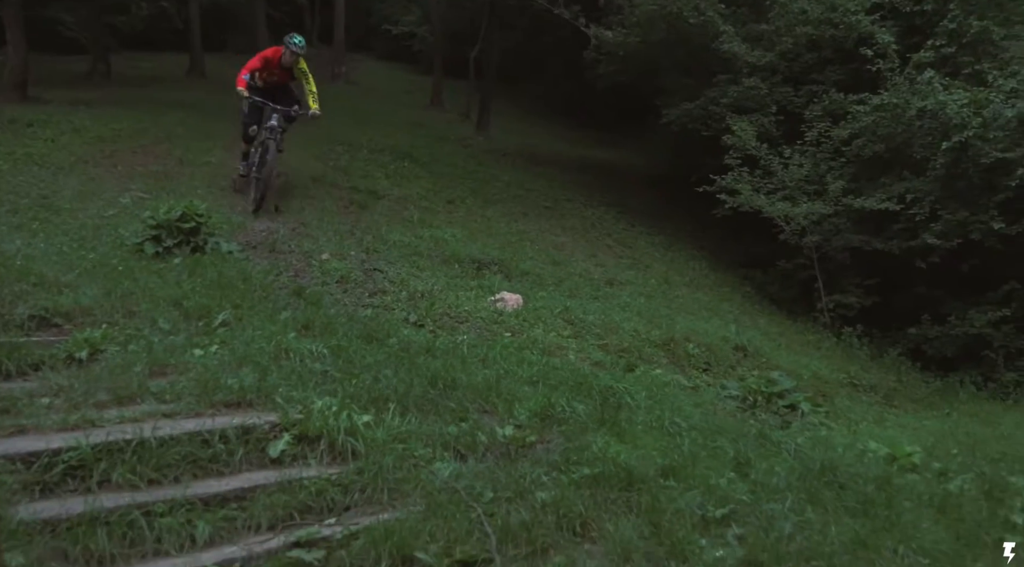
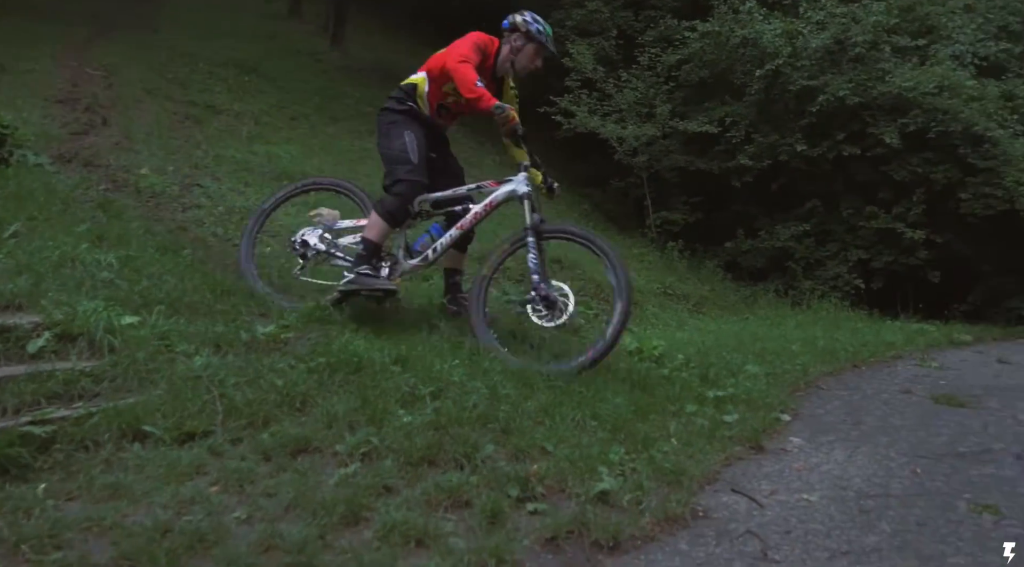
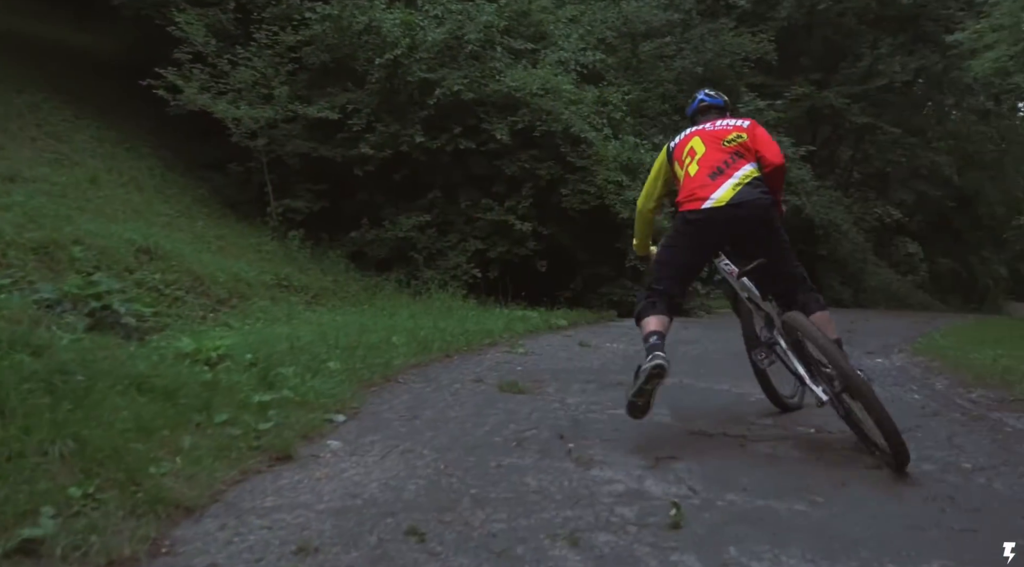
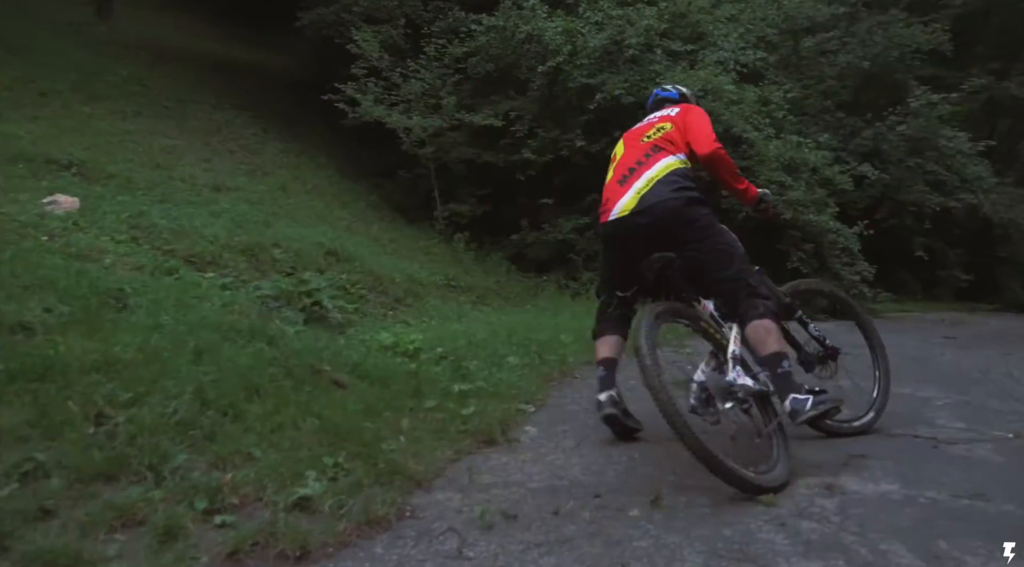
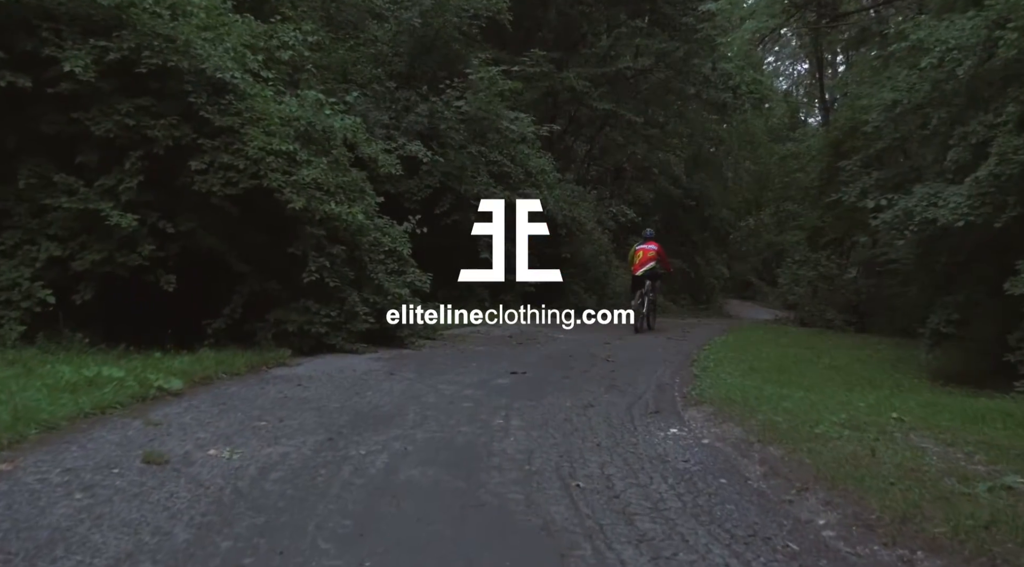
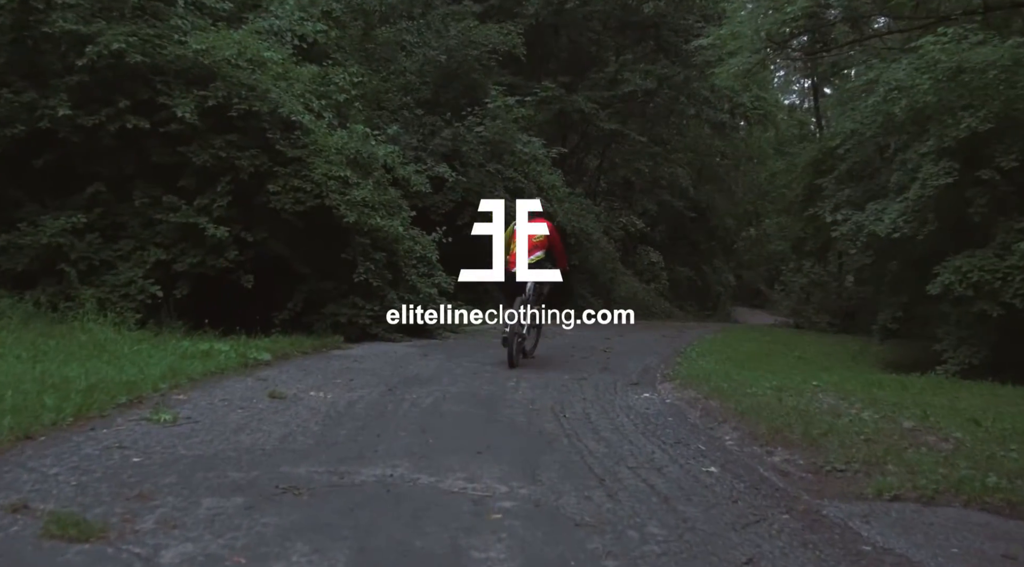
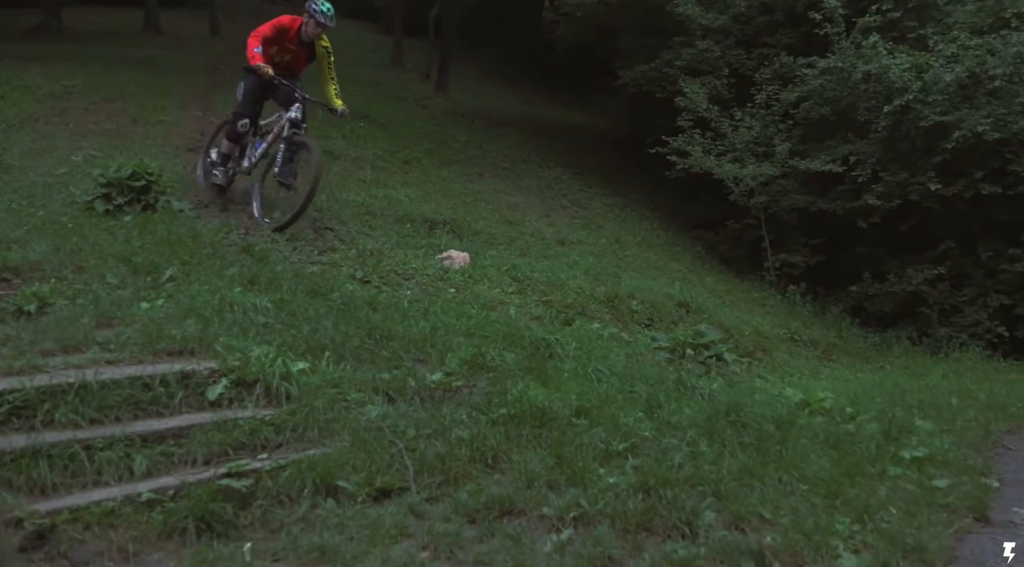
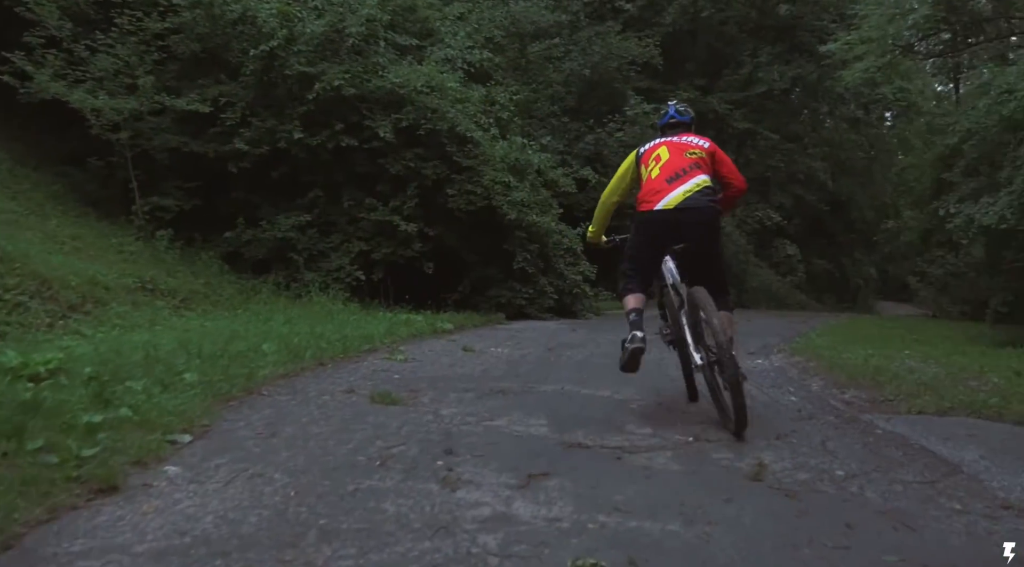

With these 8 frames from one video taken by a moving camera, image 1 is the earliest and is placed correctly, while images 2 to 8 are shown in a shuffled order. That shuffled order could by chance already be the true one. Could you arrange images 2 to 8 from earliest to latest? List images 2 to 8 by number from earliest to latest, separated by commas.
7, 2, 4, 3, 8, 6, 5
